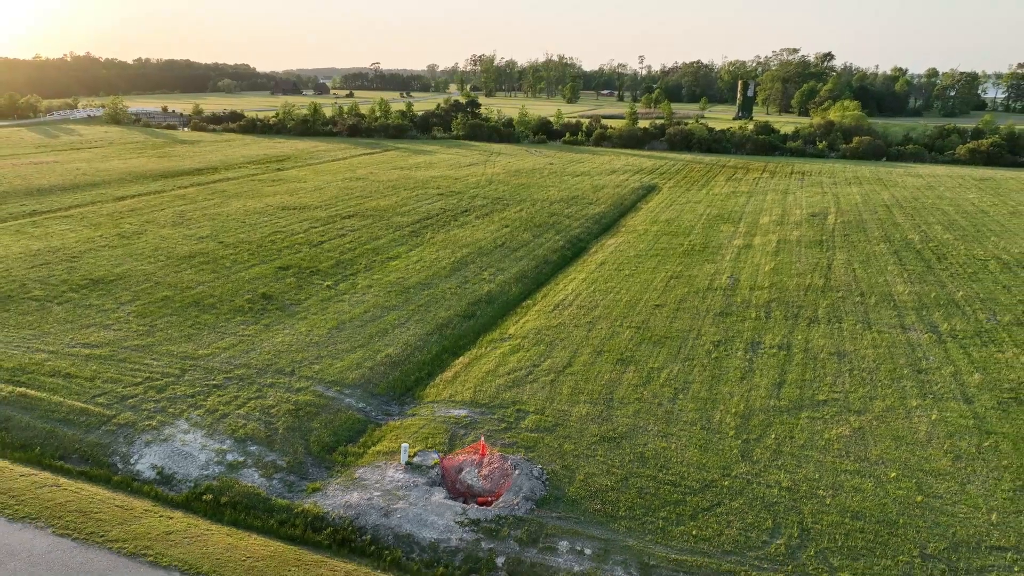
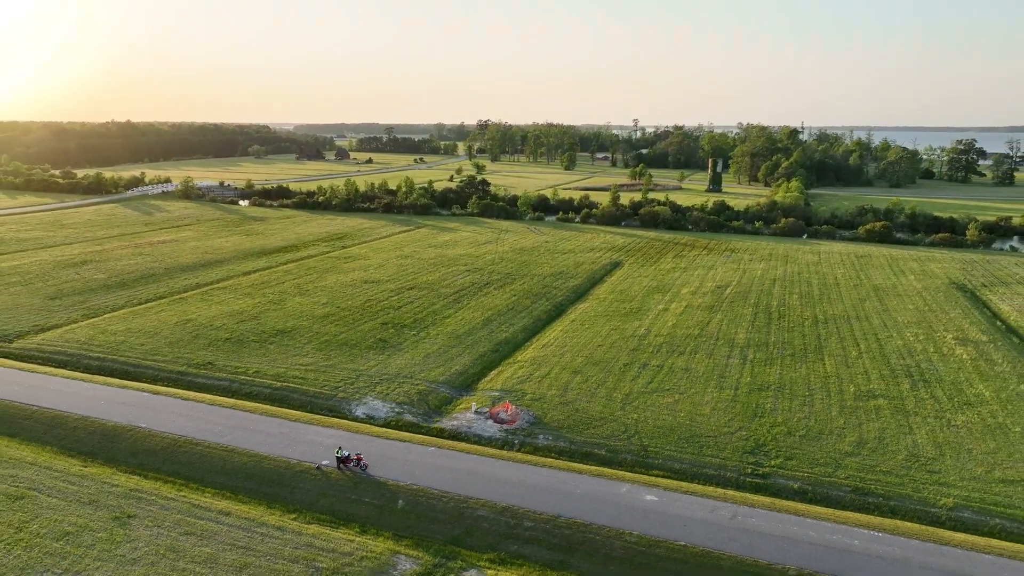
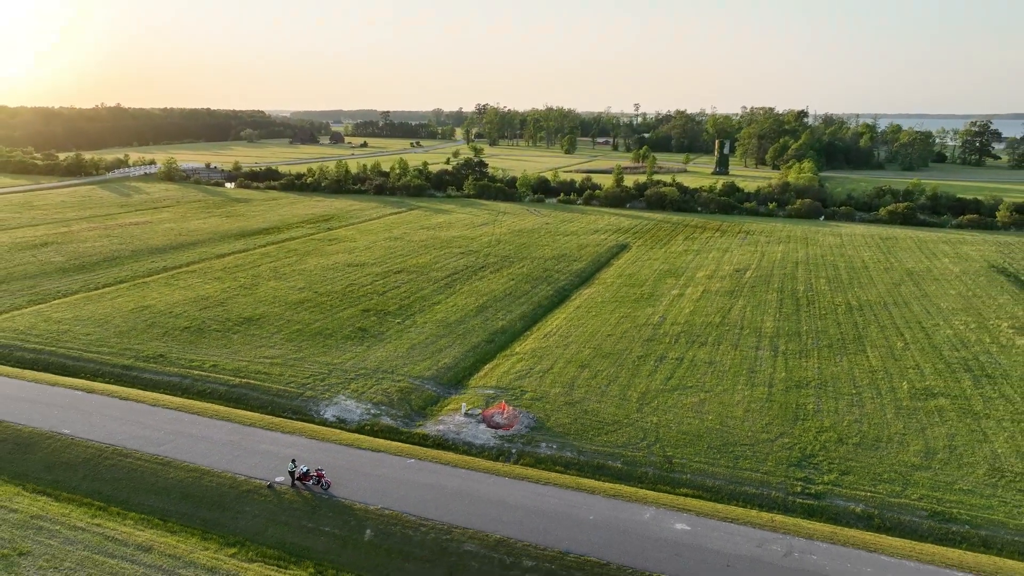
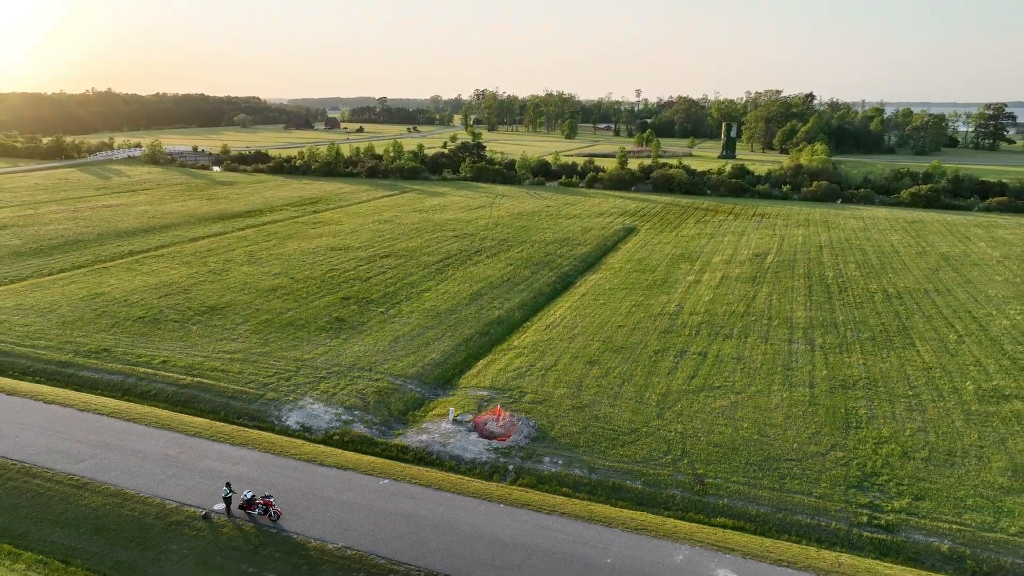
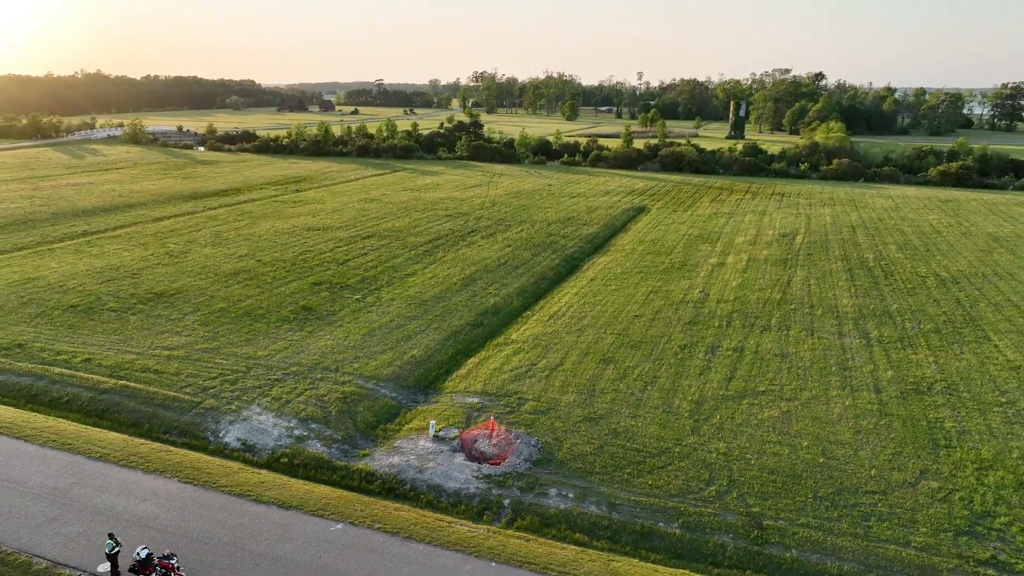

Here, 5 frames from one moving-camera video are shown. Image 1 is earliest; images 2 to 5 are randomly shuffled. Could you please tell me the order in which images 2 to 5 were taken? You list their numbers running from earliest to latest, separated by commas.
5, 4, 3, 2
